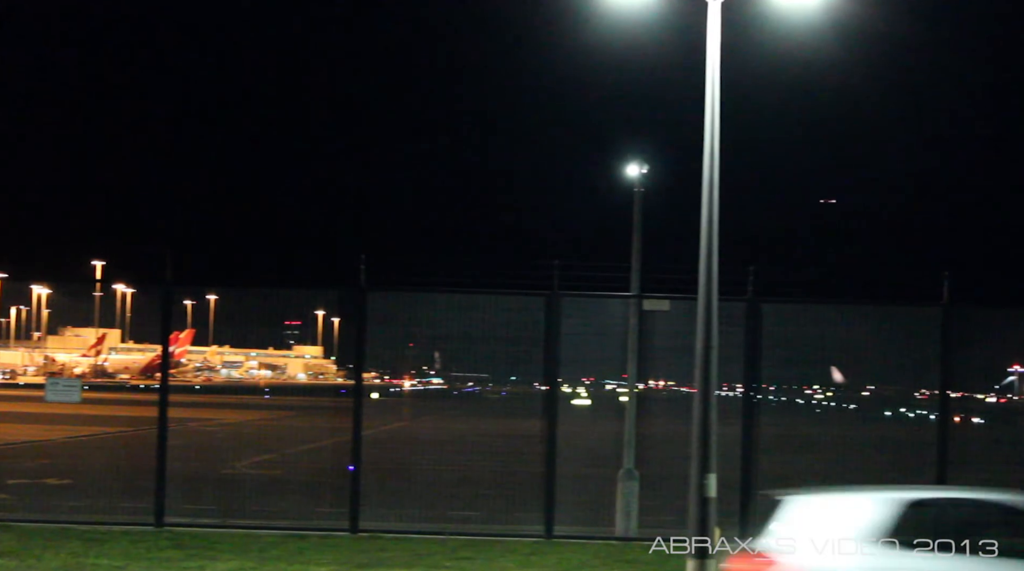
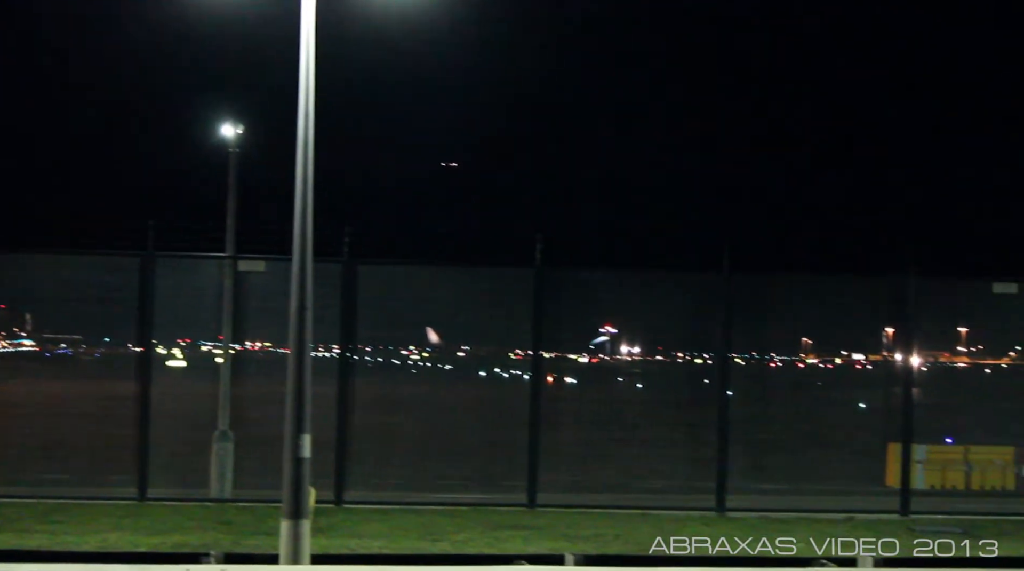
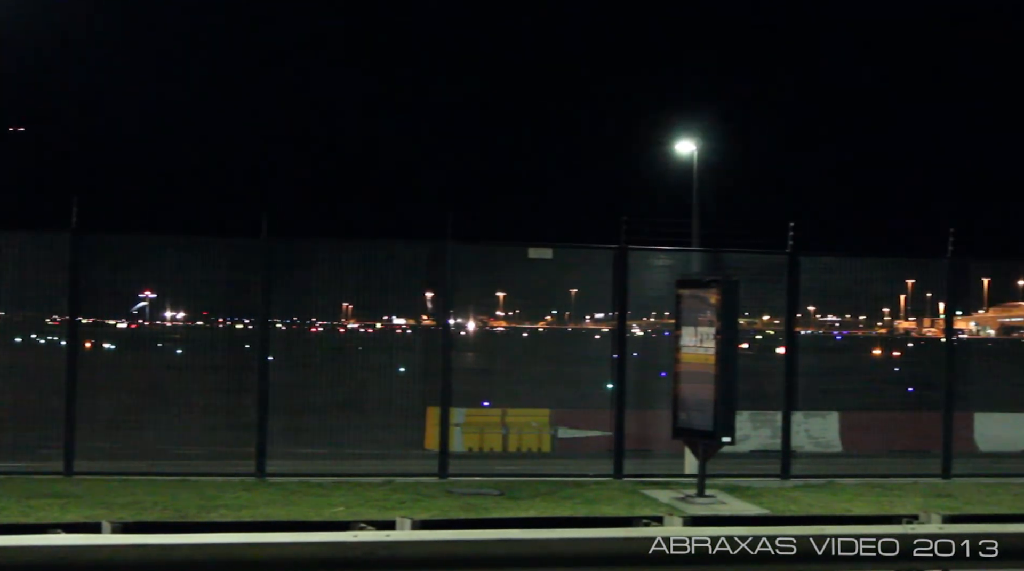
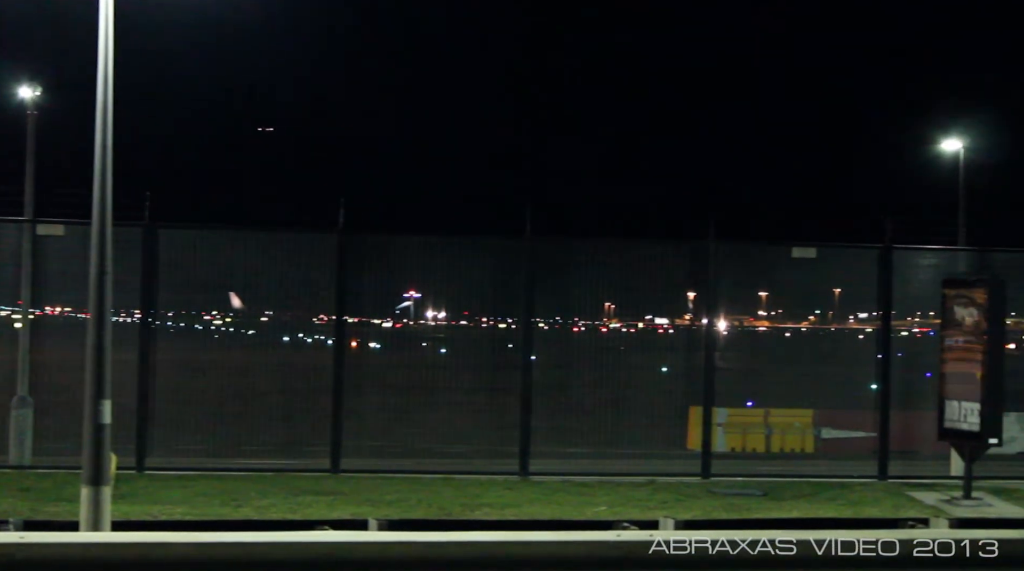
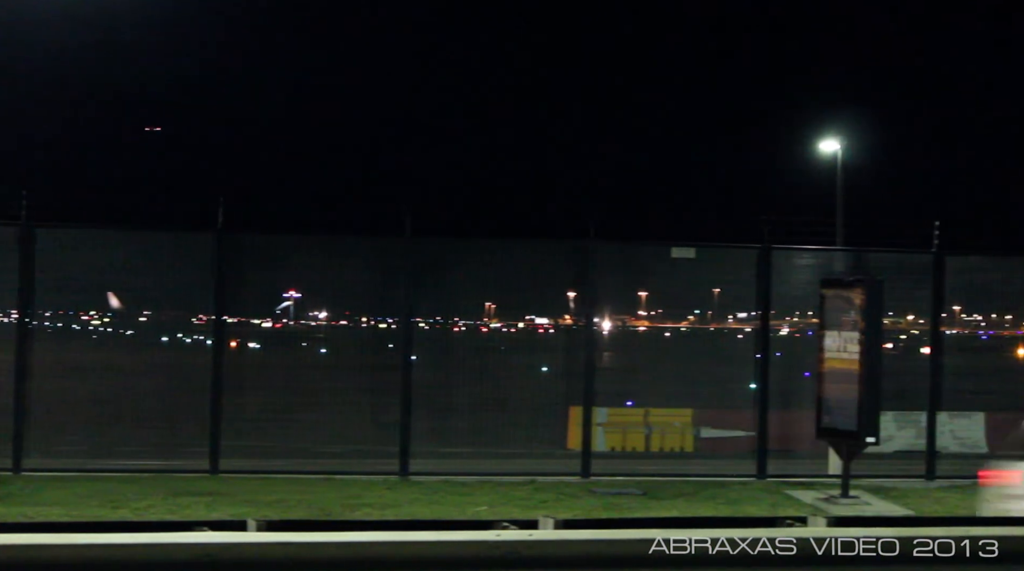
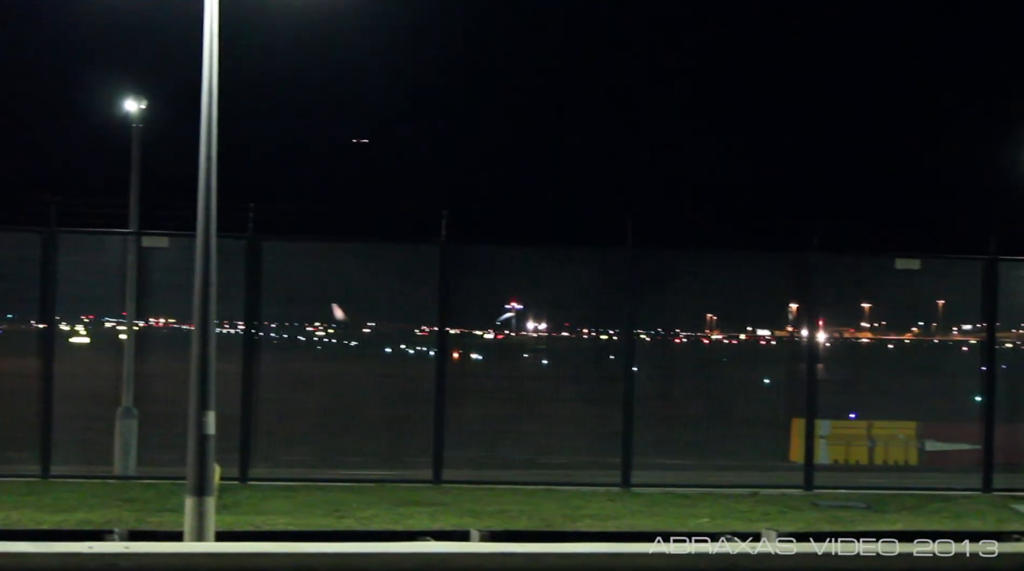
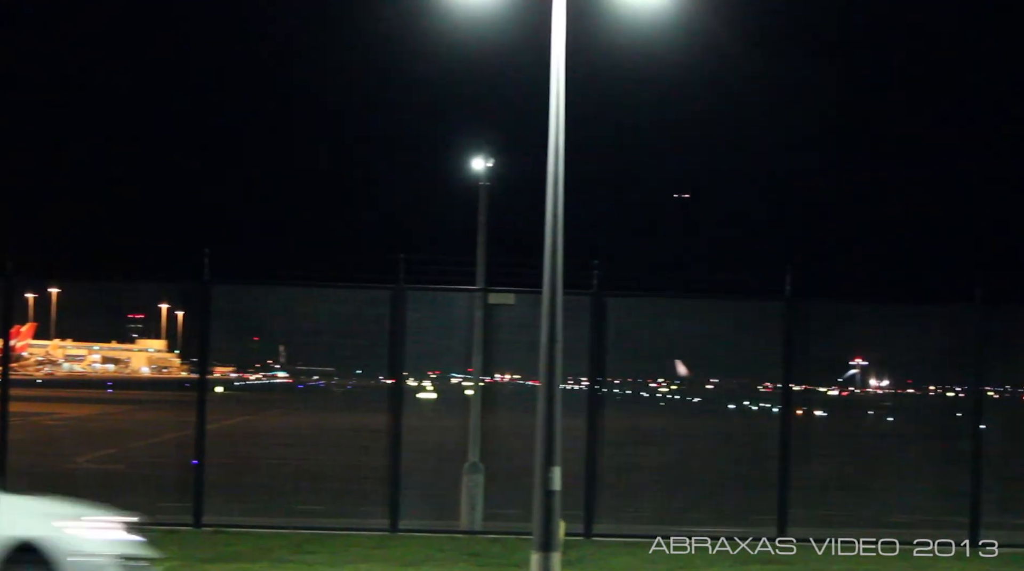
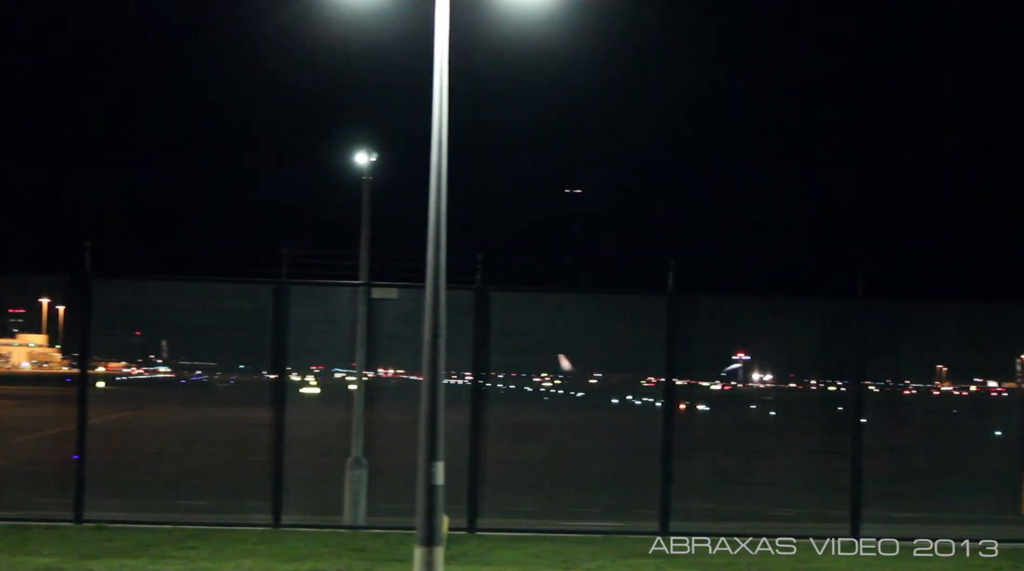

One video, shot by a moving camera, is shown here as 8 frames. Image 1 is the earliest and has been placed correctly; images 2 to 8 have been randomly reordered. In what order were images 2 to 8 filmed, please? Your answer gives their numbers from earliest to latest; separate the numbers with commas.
7, 8, 2, 6, 4, 5, 3
